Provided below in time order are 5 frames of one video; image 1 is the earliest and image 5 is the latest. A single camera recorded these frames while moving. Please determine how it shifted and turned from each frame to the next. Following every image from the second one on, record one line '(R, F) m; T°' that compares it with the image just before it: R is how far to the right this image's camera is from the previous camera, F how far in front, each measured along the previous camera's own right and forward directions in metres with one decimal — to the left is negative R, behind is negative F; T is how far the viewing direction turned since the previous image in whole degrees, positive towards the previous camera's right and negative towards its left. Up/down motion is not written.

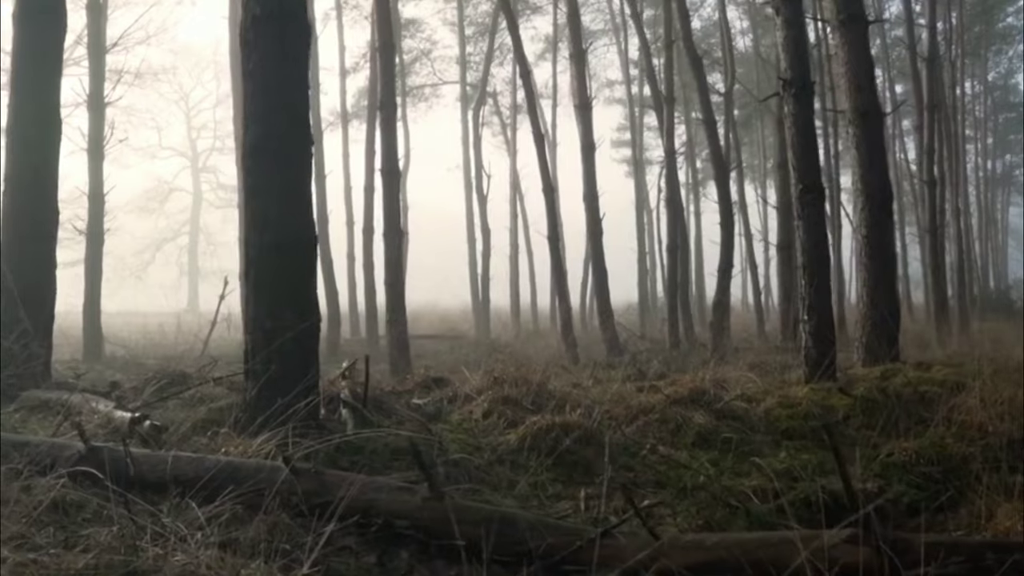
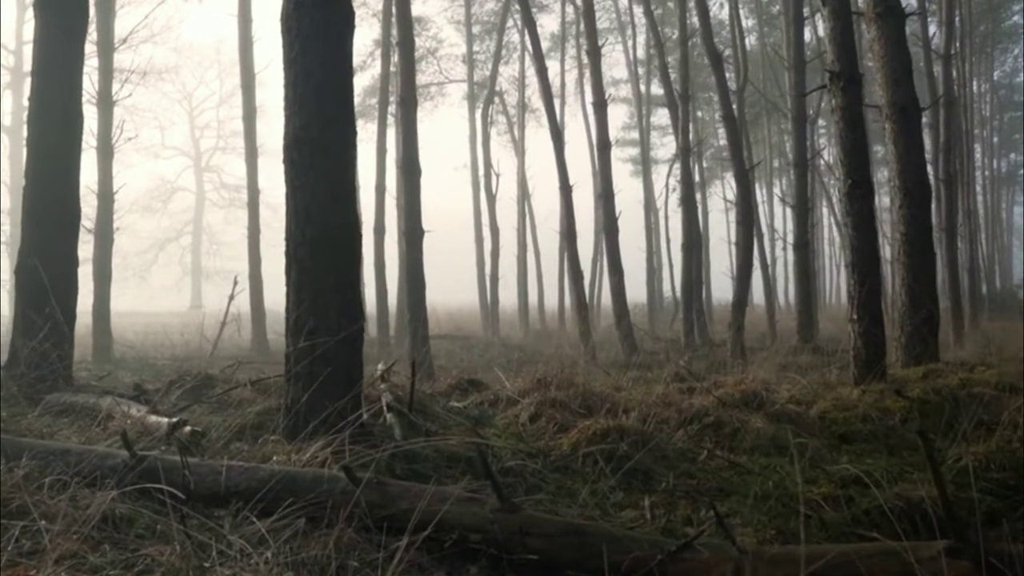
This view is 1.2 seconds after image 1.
(-0.4, +0.3) m; 0°
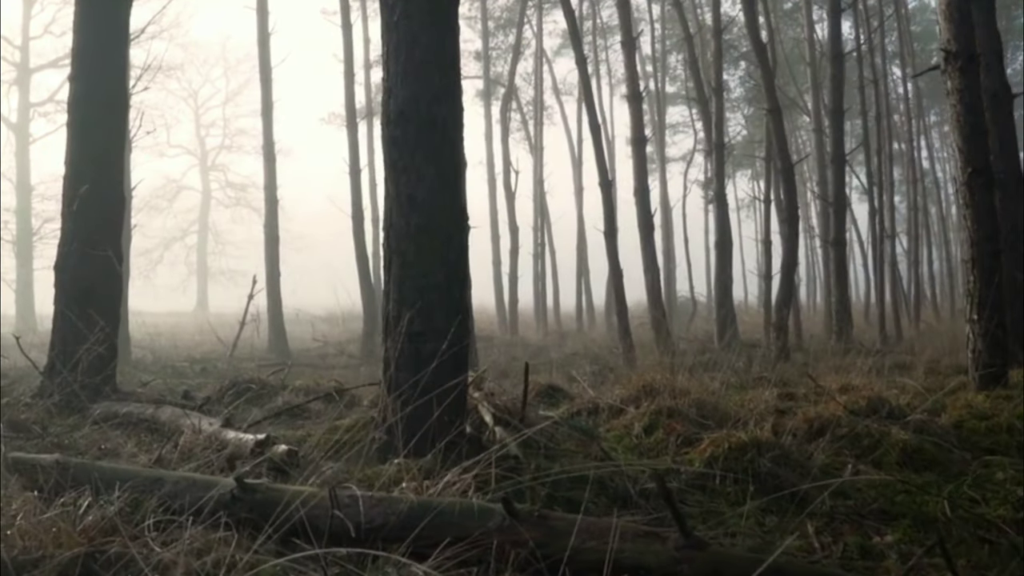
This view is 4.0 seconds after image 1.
(-0.7, +0.8) m; 0°
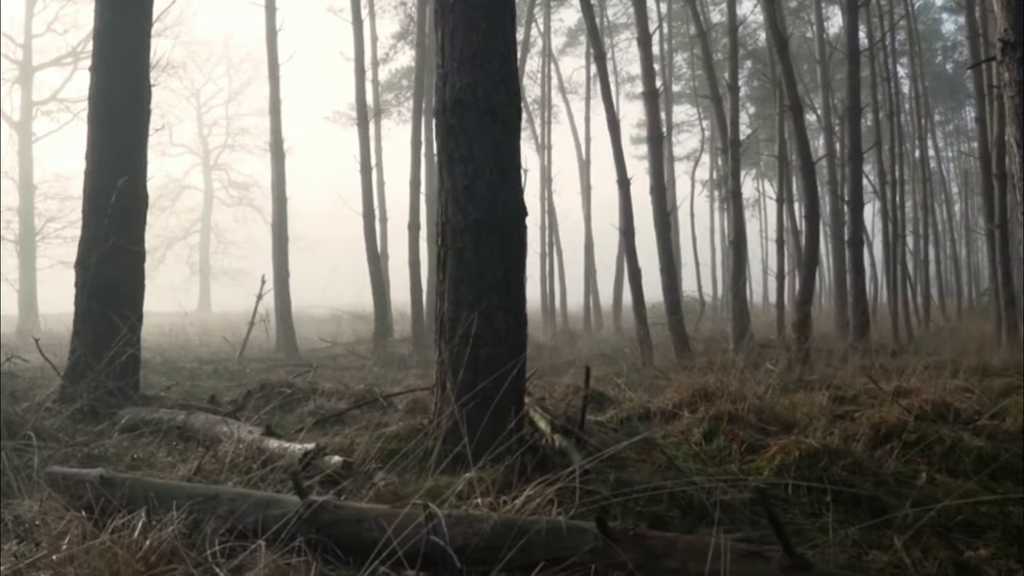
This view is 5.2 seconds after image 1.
(-0.3, +0.3) m; 0°
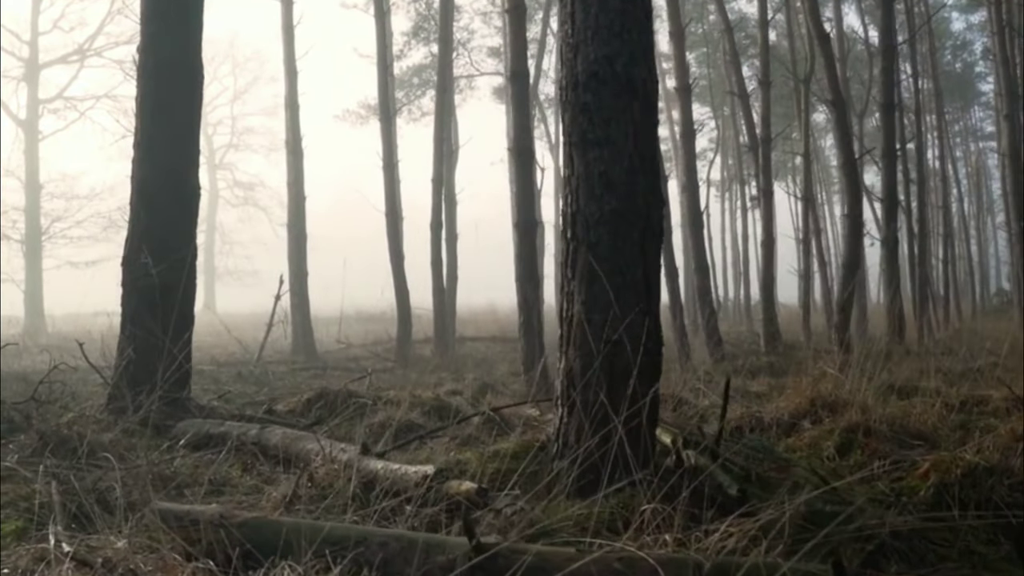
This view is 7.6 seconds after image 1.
(-0.7, +0.6) m; 0°
